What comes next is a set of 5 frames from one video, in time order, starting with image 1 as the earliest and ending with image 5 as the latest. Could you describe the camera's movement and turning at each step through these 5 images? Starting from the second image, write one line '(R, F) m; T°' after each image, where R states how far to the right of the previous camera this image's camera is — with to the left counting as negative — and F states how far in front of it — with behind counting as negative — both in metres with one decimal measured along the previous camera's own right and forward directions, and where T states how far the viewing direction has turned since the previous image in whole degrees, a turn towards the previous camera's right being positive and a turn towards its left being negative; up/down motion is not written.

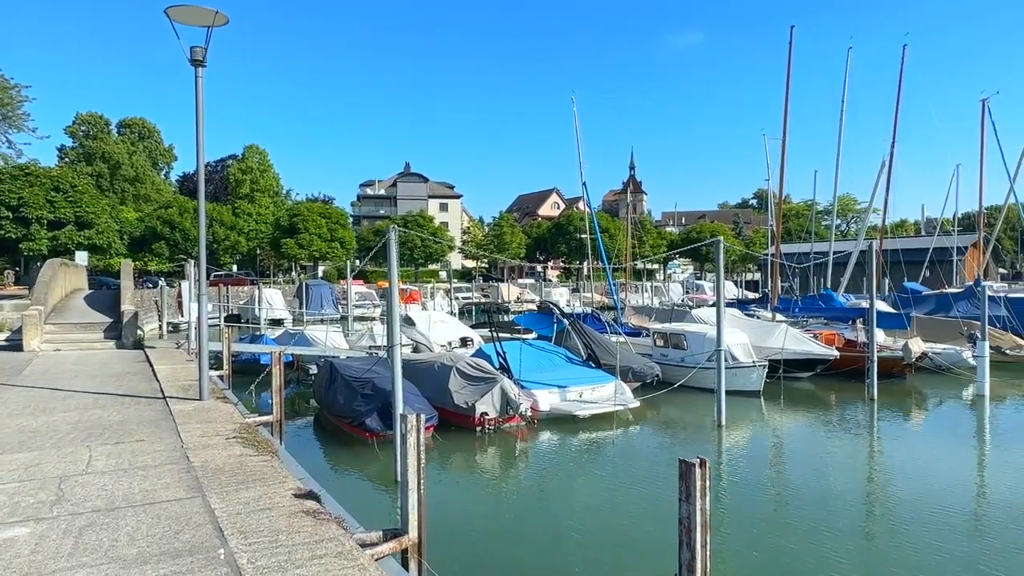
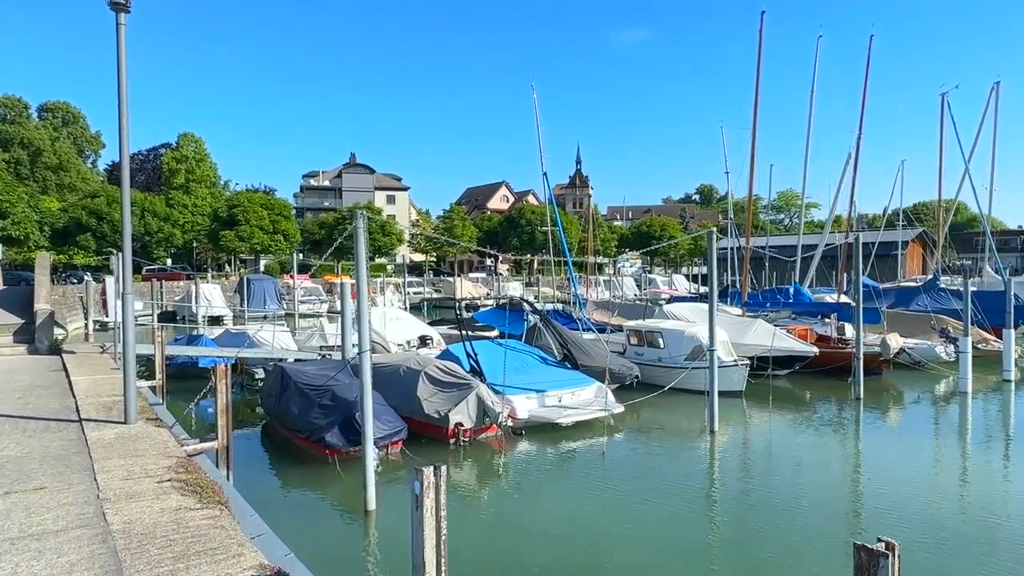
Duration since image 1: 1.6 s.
(-0.6, +1.5) m; +4°
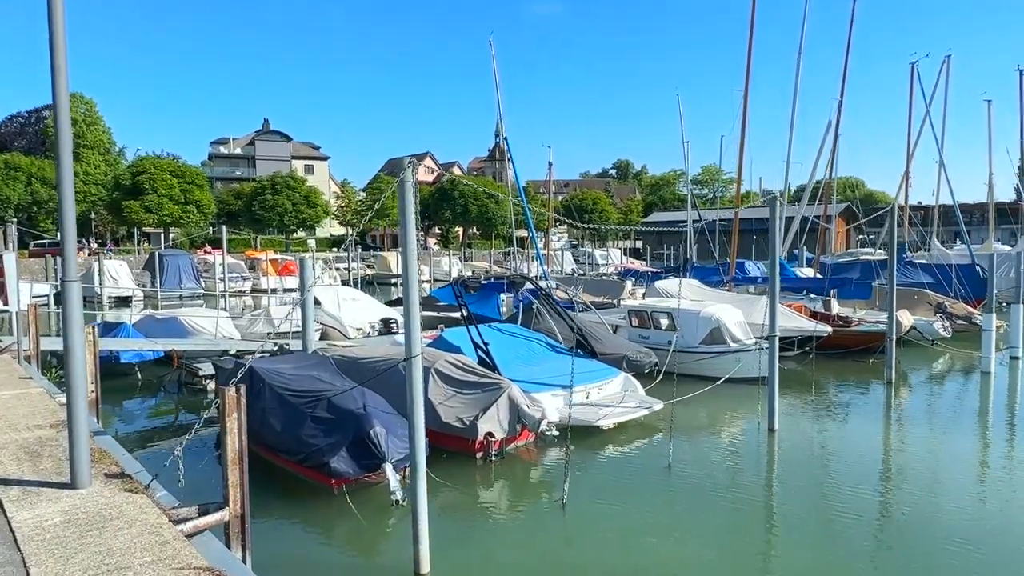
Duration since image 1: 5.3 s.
(-1.8, +2.7) m; +7°
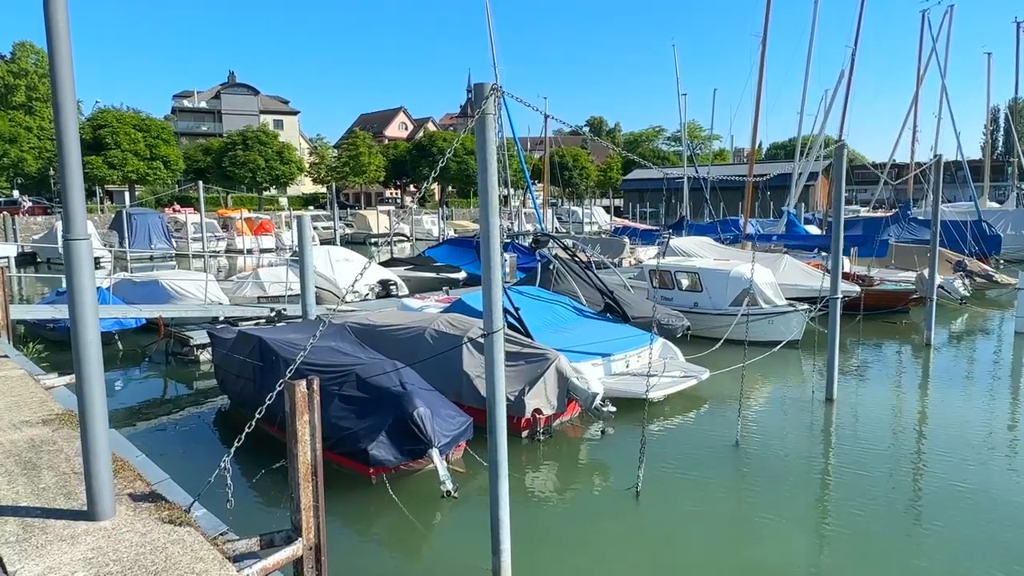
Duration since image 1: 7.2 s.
(-1.0, +1.2) m; +2°
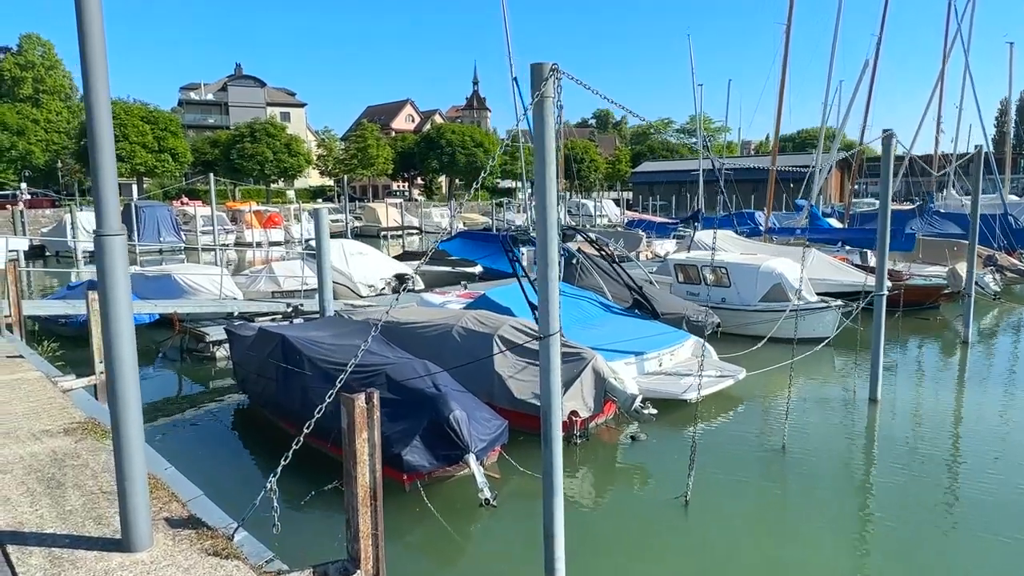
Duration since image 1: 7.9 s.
(-0.4, +0.4) m; 0°
